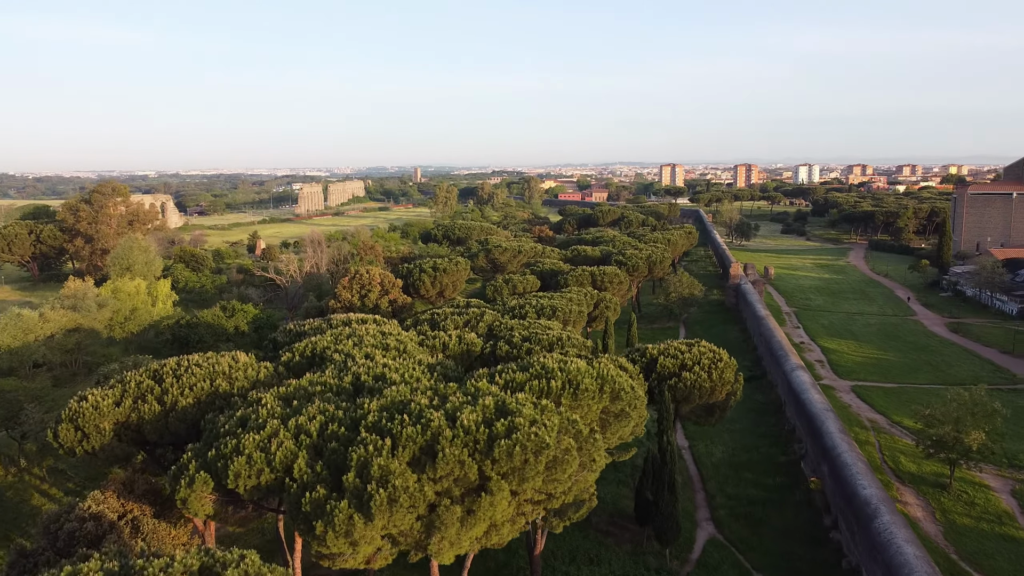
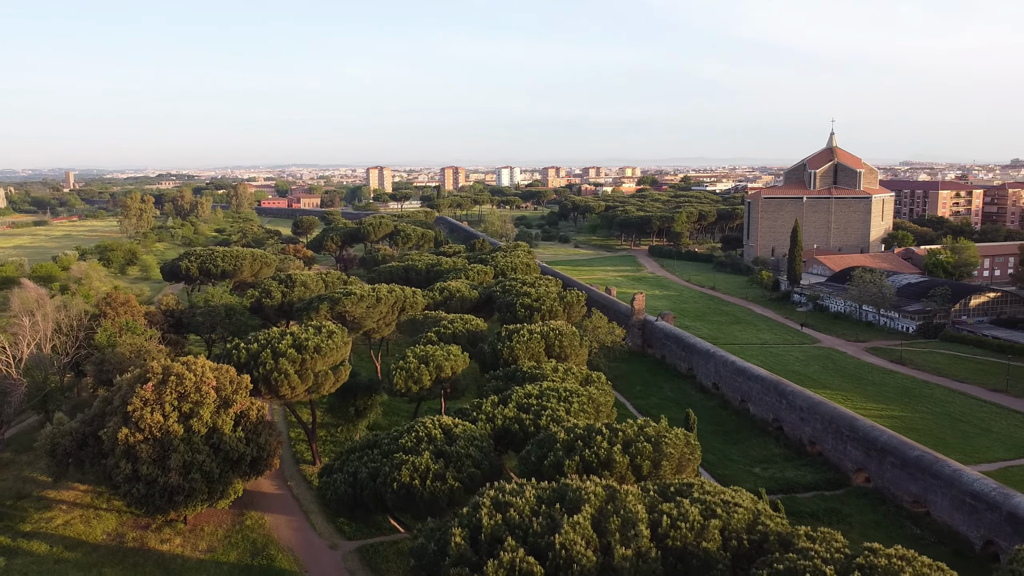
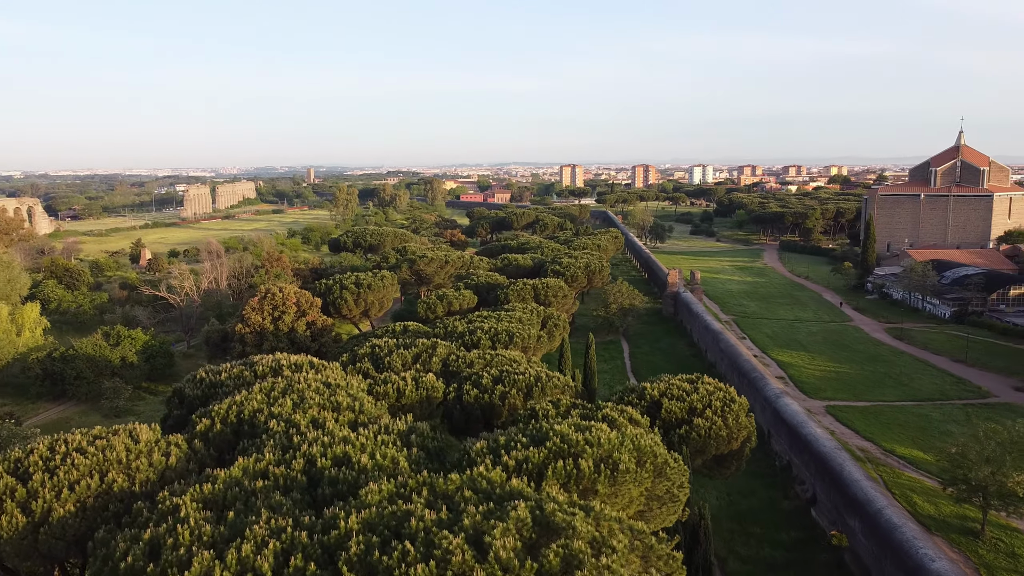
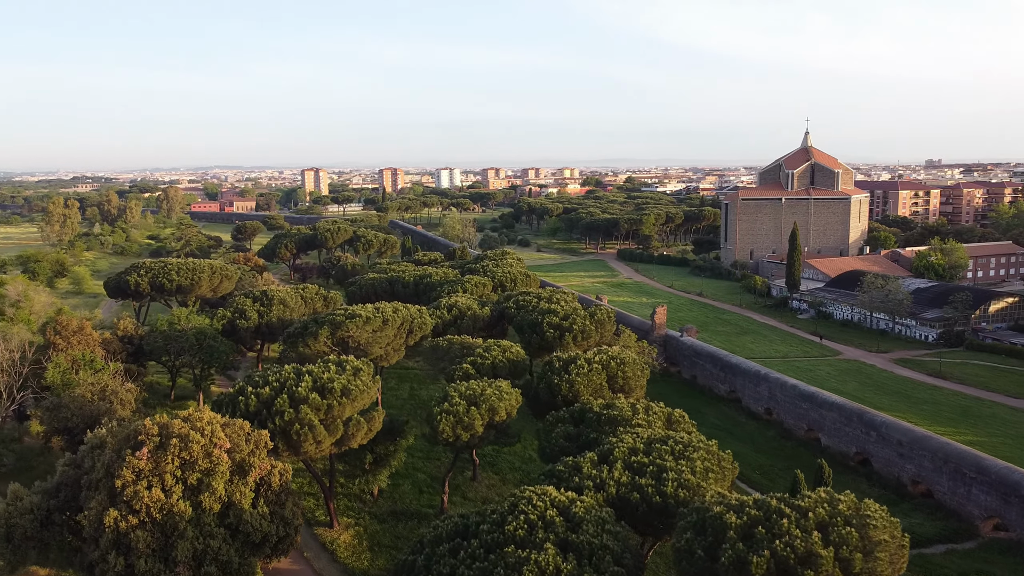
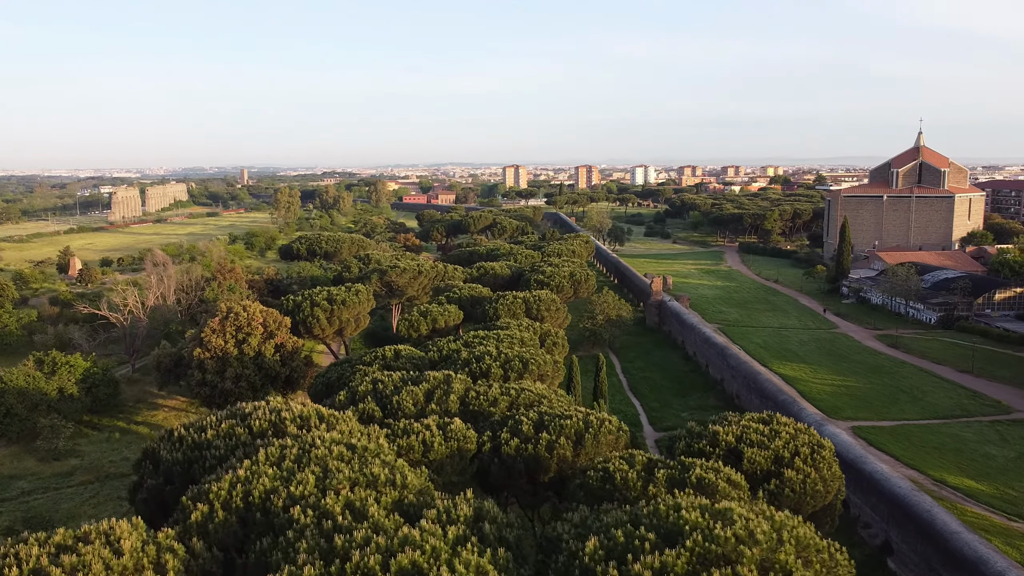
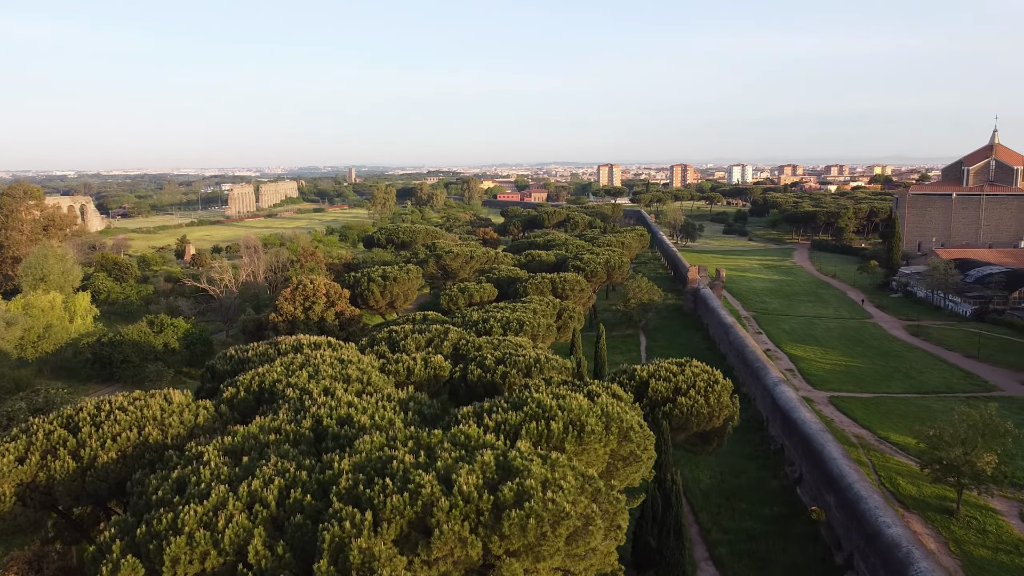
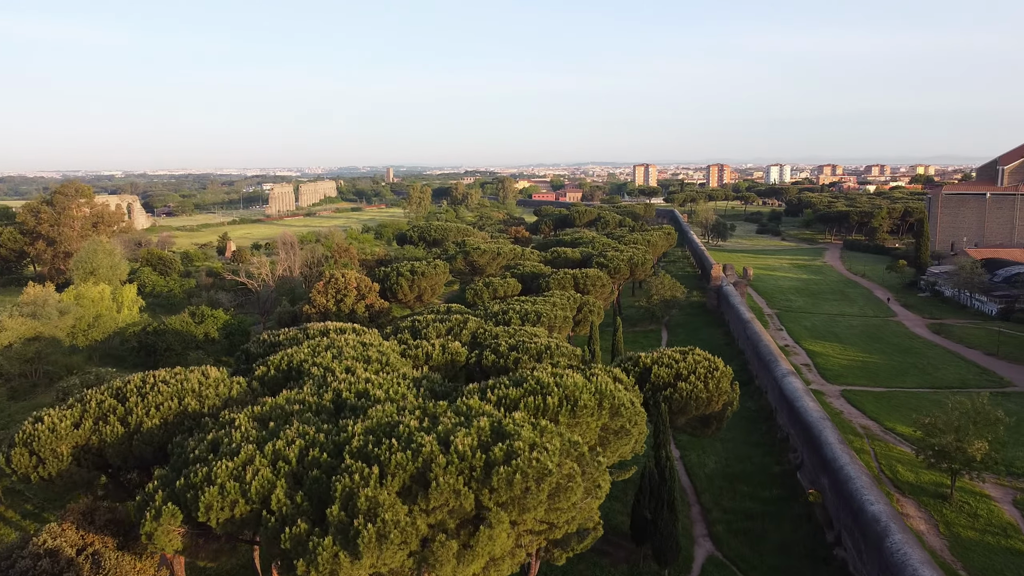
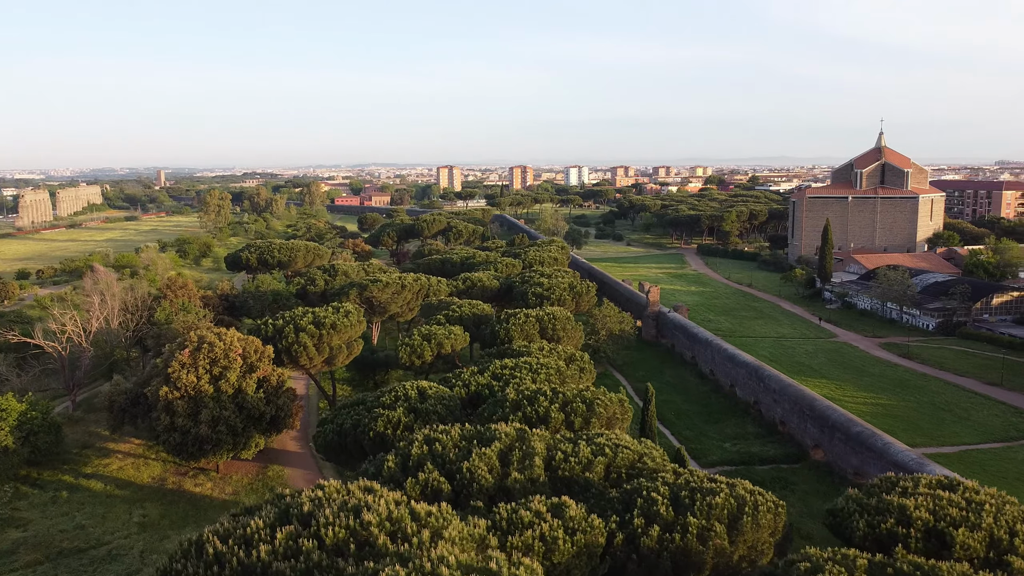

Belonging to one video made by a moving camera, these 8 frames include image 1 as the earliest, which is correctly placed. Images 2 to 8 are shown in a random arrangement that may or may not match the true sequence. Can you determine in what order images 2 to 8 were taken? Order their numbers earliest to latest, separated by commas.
7, 6, 3, 5, 8, 2, 4
